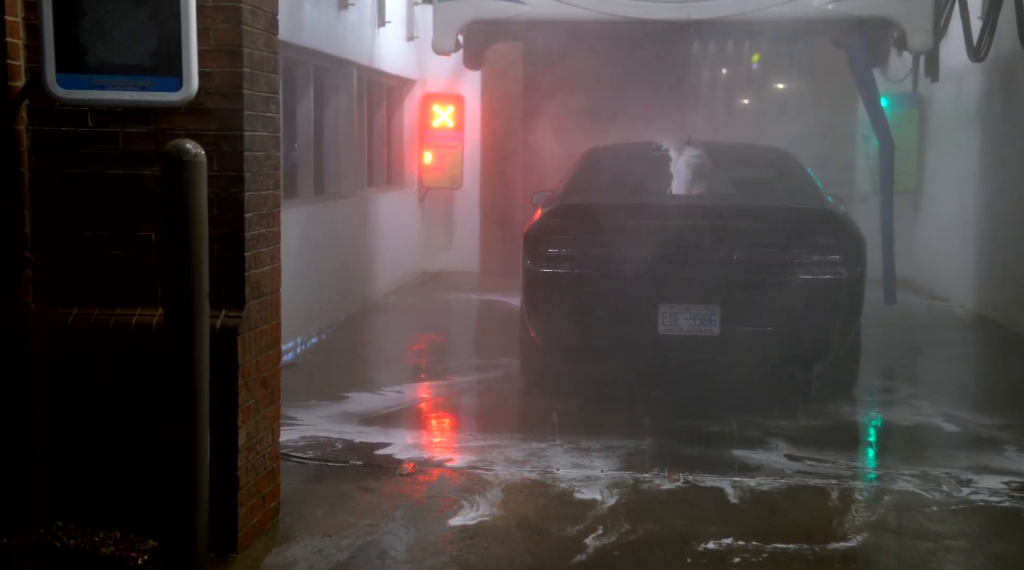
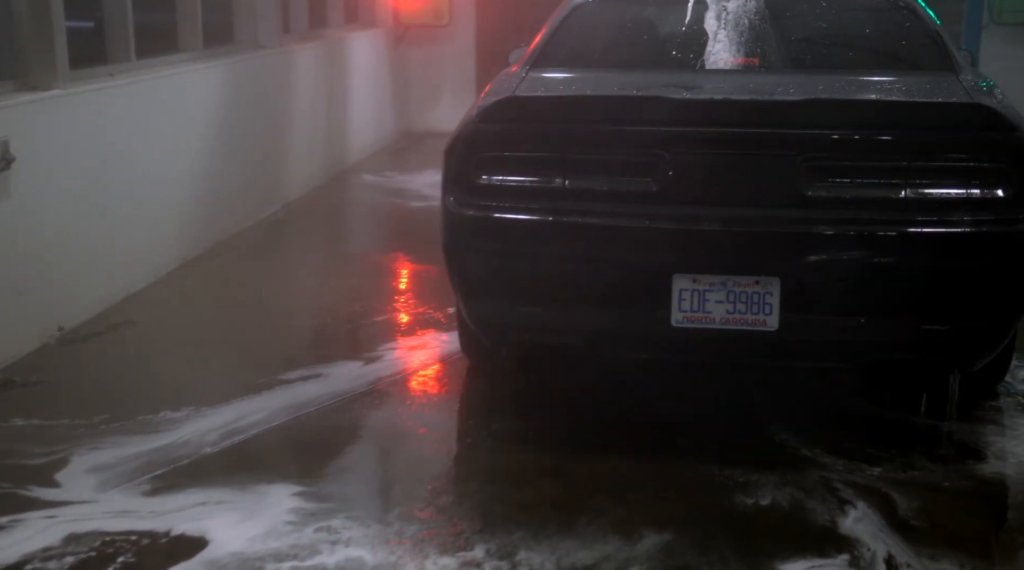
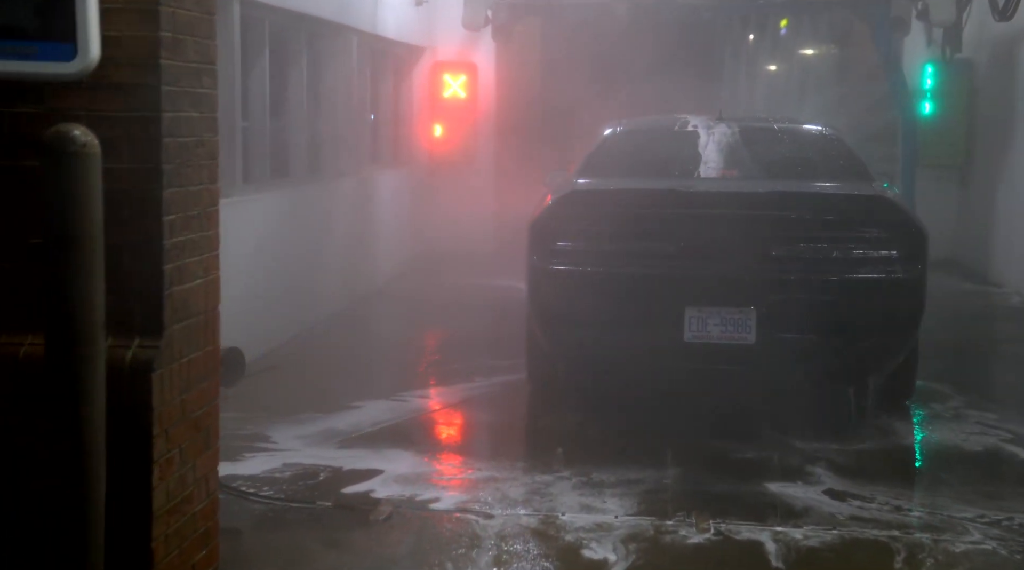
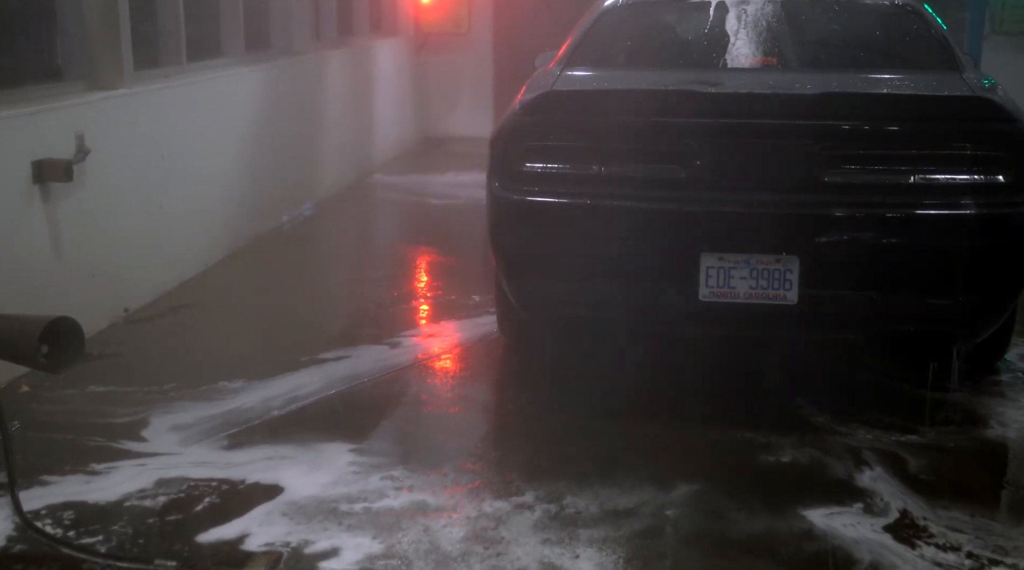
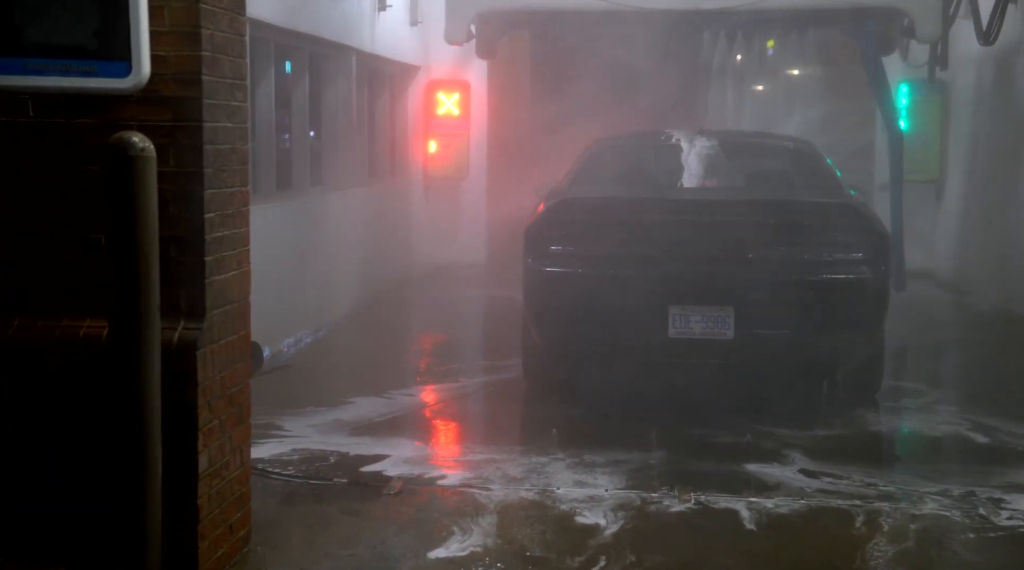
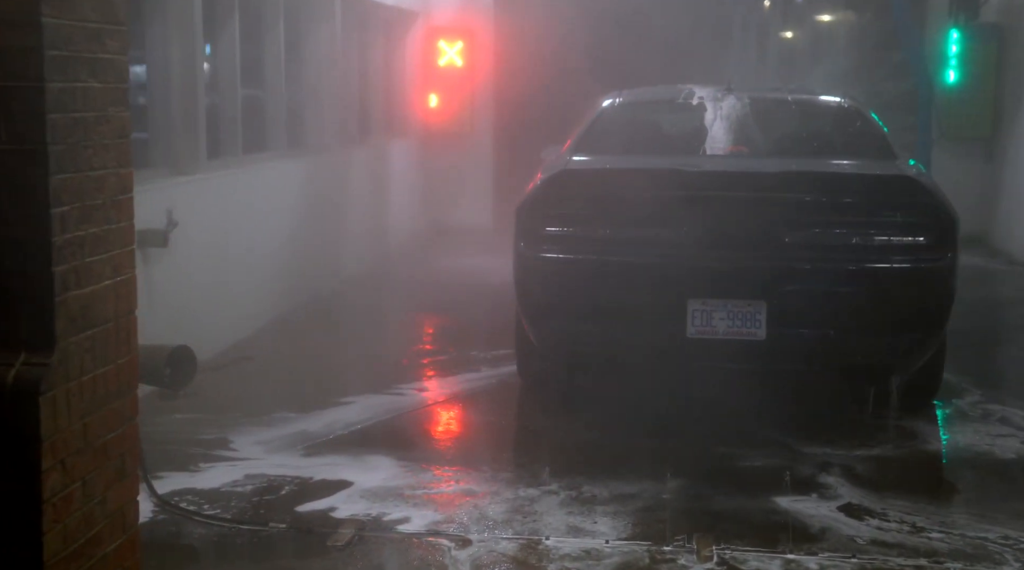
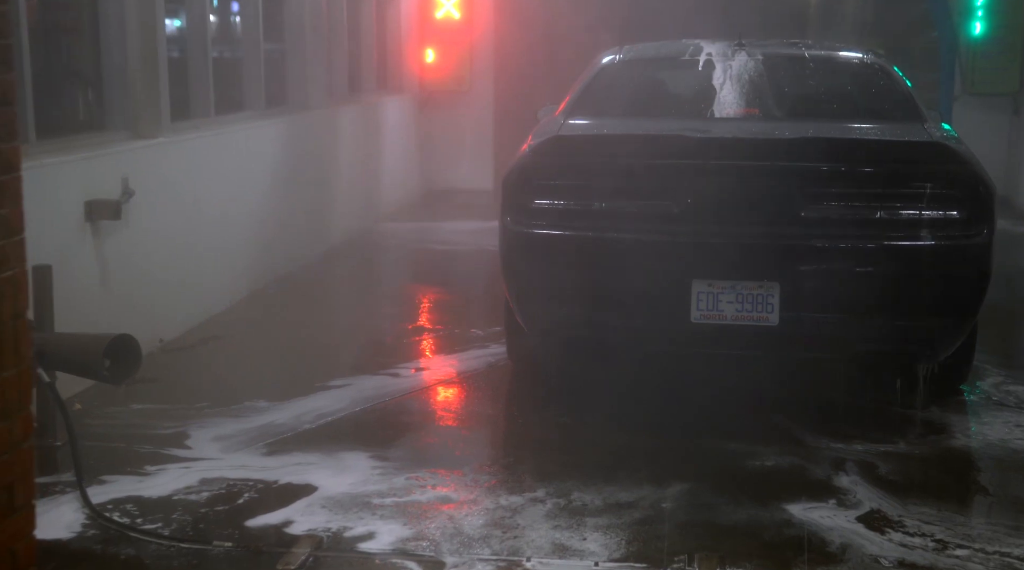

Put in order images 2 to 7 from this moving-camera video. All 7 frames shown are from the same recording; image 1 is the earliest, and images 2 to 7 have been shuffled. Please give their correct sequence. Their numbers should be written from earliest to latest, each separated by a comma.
5, 3, 6, 7, 4, 2
